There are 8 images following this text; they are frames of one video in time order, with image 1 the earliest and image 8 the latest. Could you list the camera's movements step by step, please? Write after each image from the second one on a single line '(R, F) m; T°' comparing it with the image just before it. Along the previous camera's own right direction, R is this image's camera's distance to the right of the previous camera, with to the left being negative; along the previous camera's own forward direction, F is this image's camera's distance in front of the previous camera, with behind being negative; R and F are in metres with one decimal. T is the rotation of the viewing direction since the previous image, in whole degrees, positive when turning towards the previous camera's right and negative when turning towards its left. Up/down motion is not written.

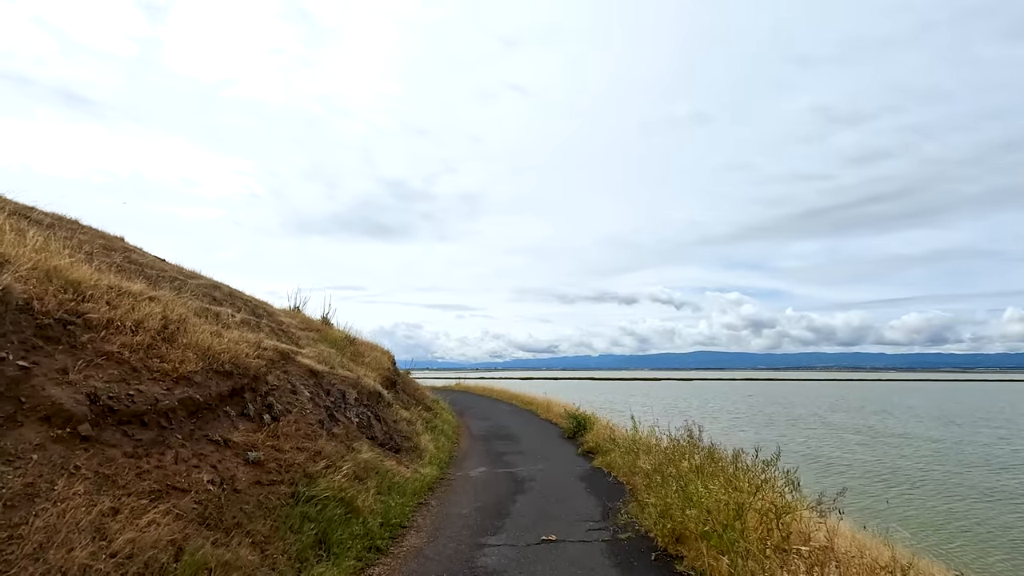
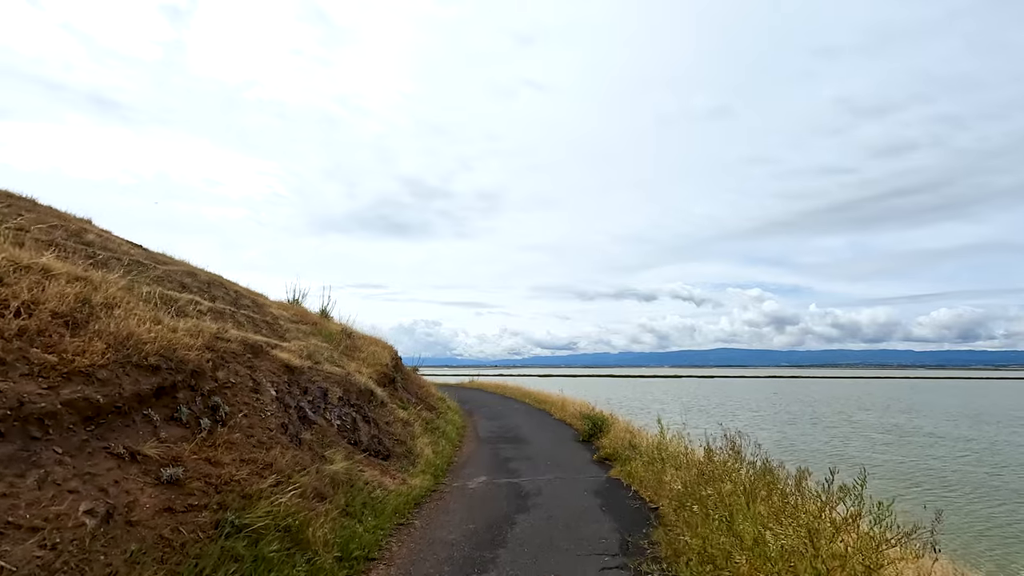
(+0.3, +1.6) m; -2°
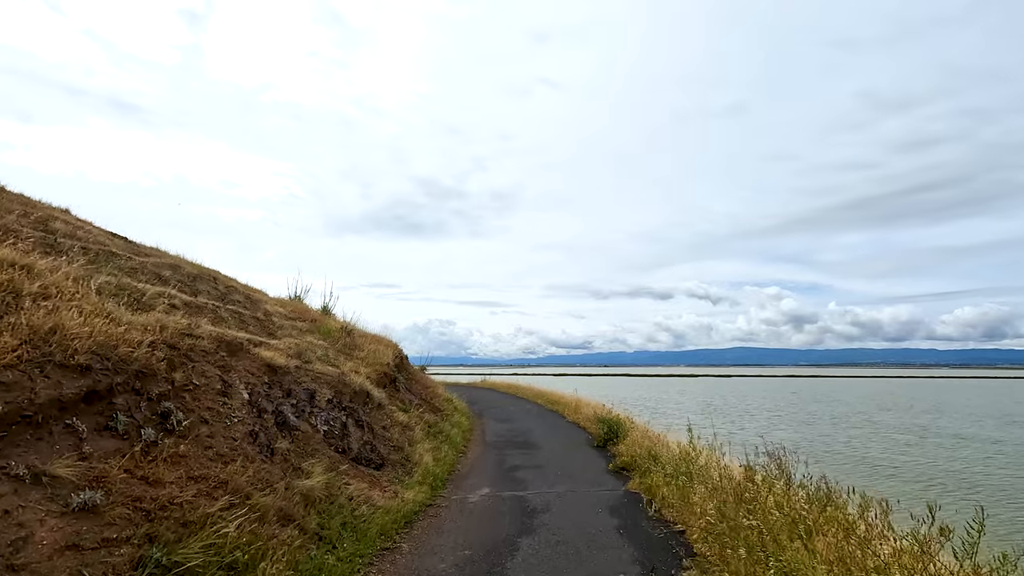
(+0.2, +1.1) m; -2°
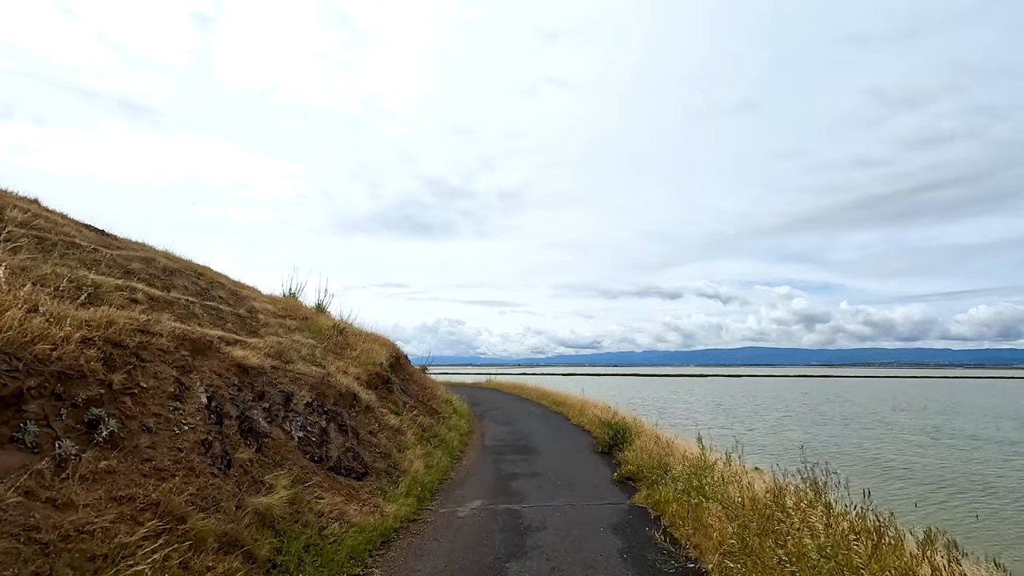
(+0.3, +0.9) m; -1°
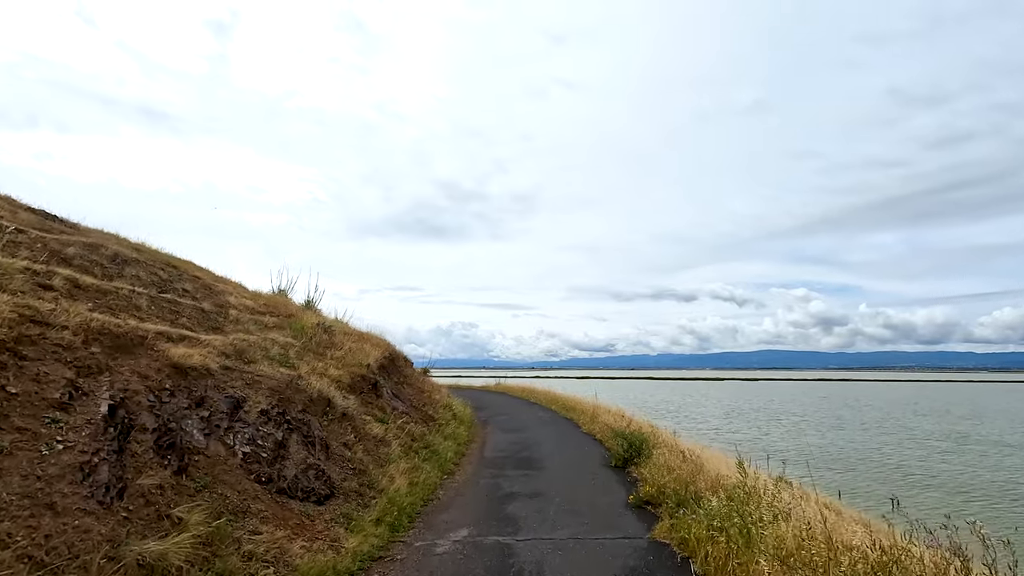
(+0.3, +1.6) m; -2°
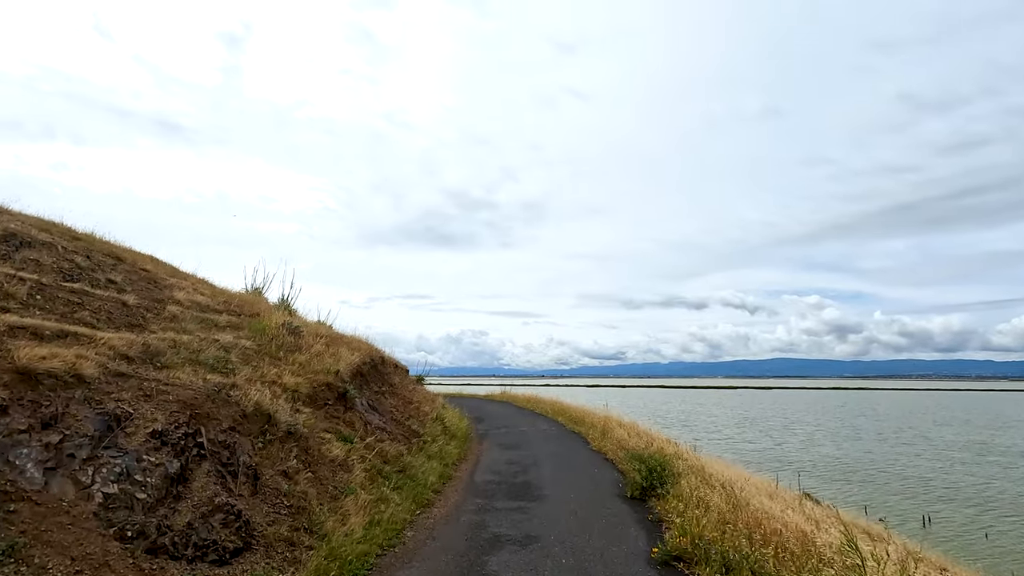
(+0.4, +2.1) m; -1°
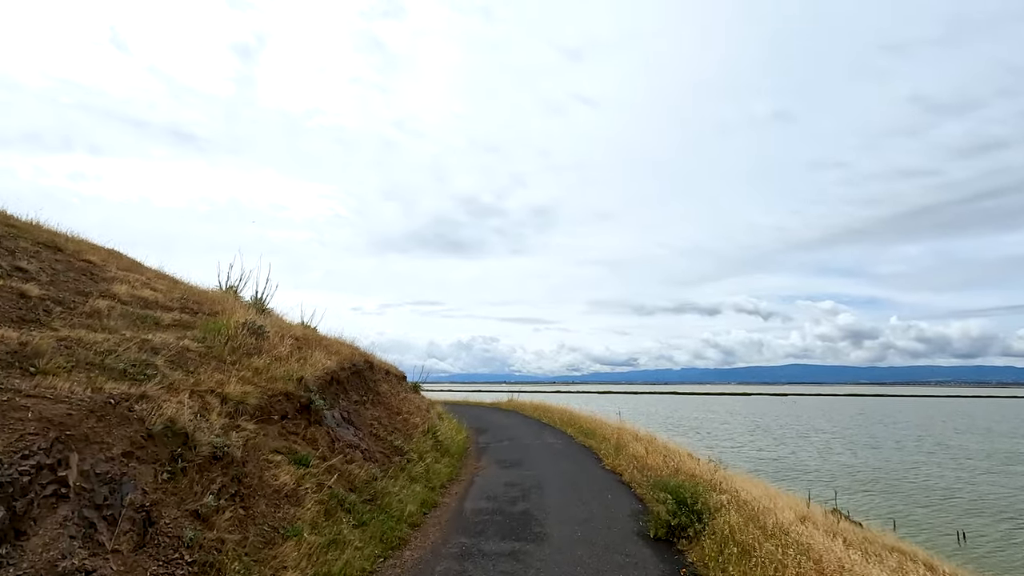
(+0.3, +1.9) m; -1°
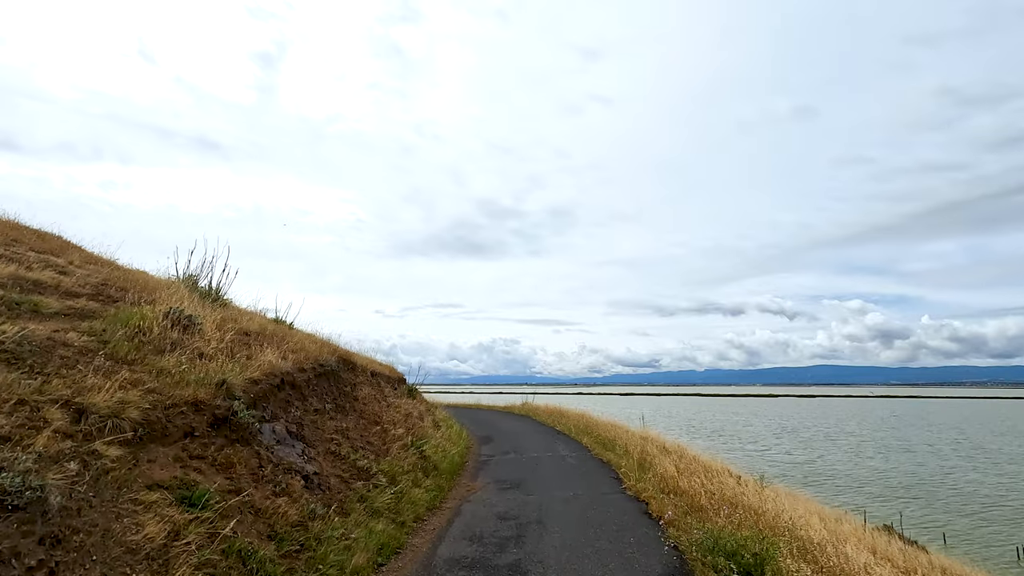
(+0.5, +2.5) m; -2°
